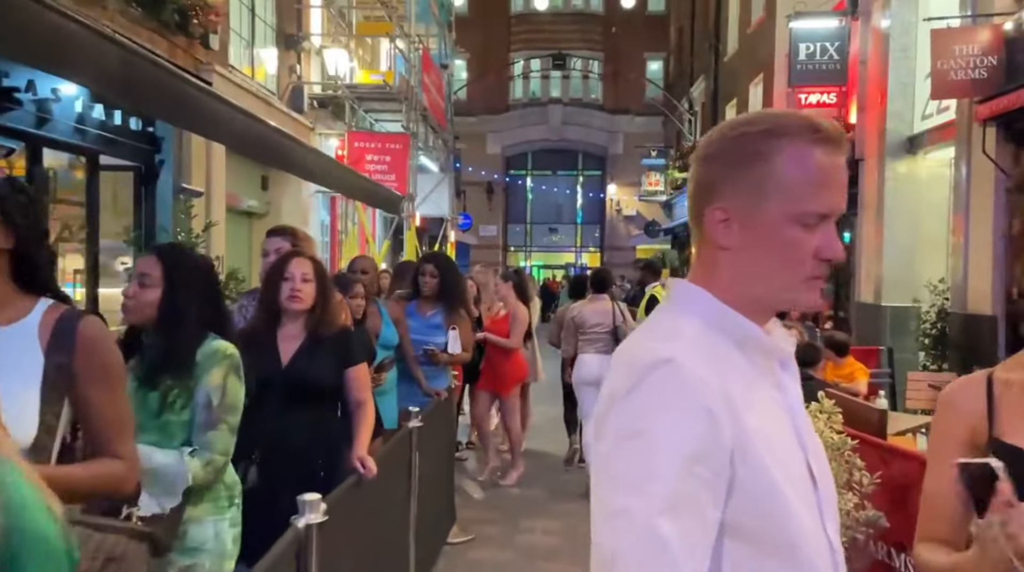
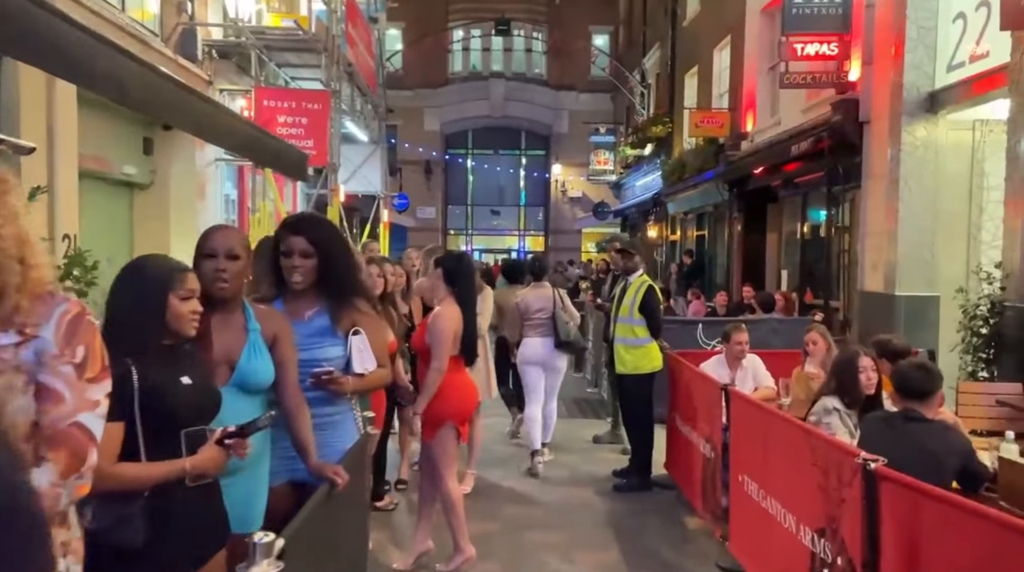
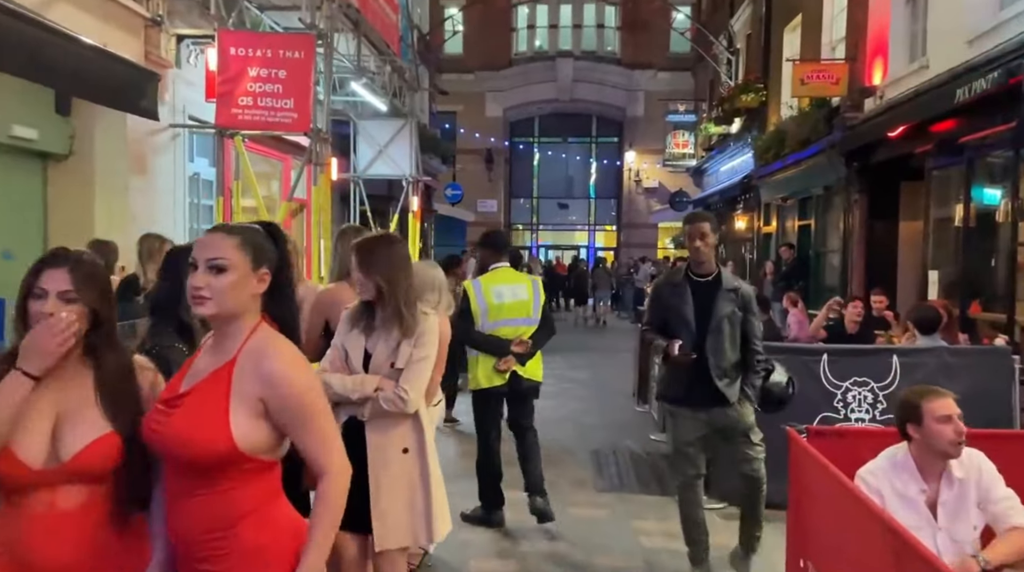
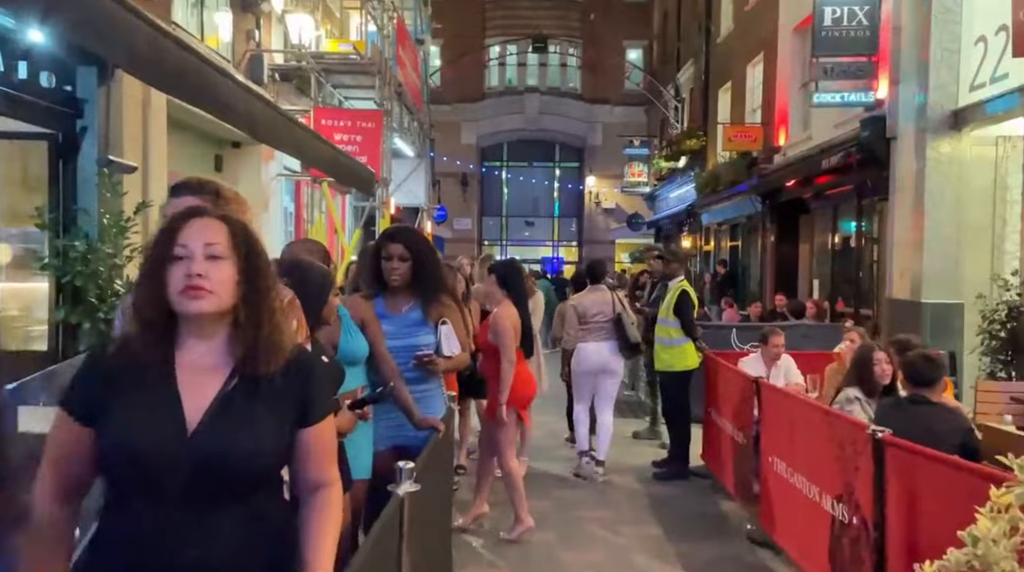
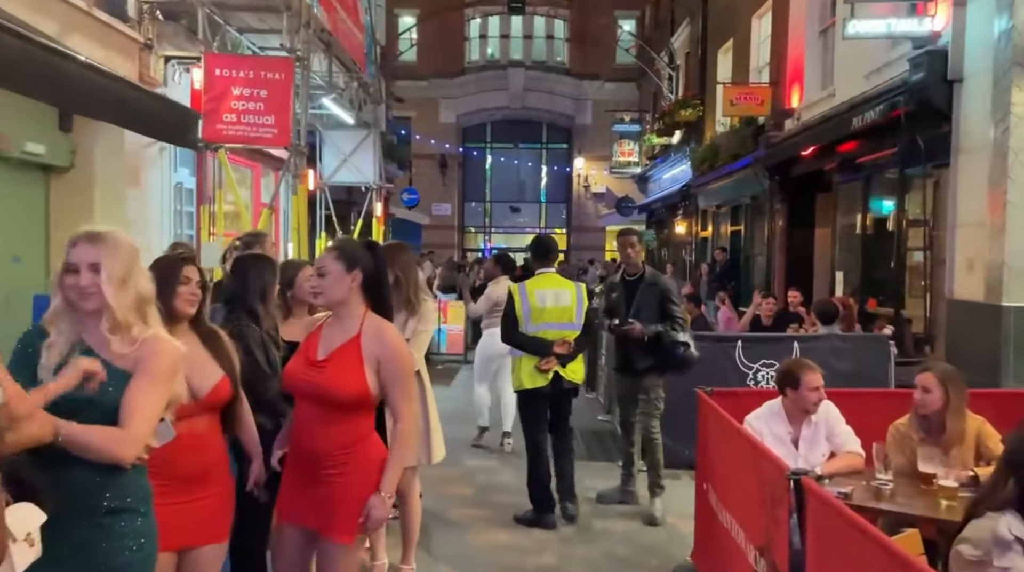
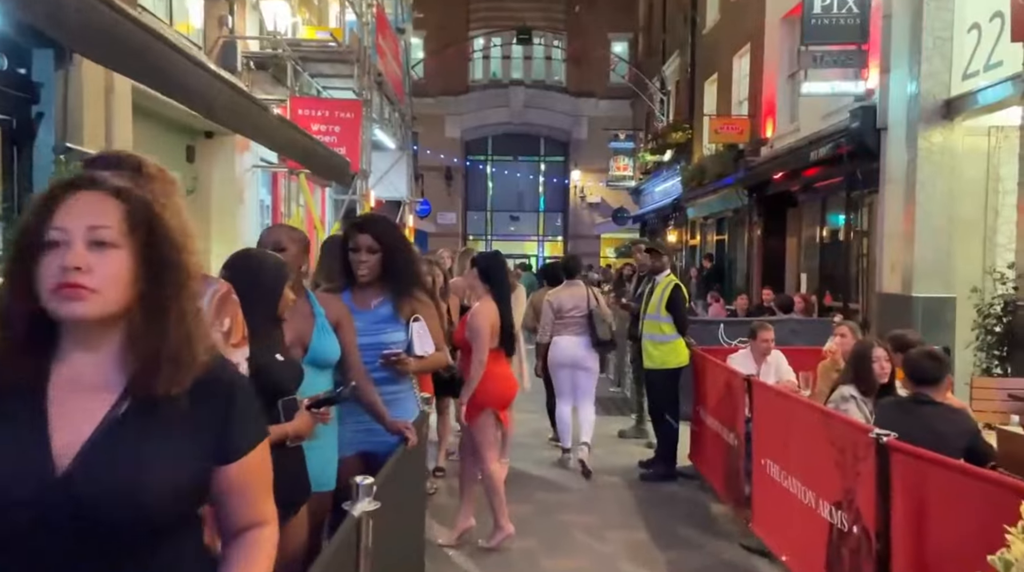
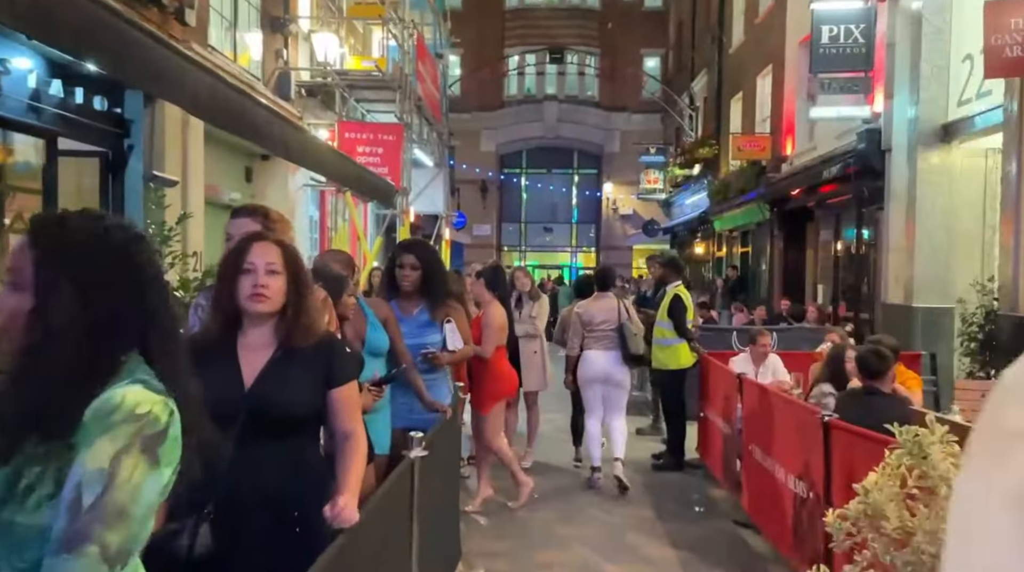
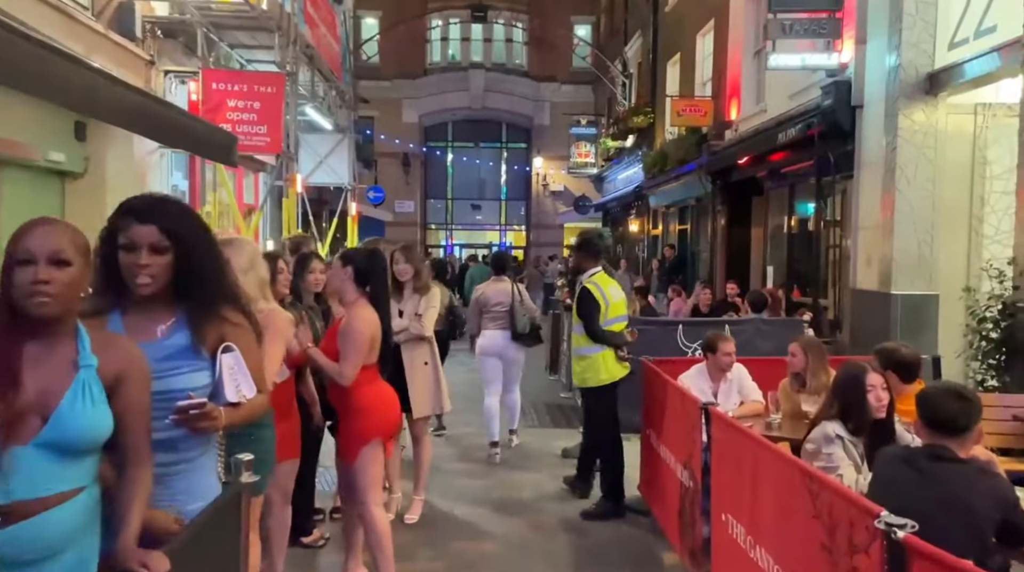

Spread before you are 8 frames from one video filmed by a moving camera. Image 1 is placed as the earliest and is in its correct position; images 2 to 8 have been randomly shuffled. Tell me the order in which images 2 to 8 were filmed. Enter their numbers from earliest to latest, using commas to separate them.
7, 4, 6, 2, 8, 5, 3
